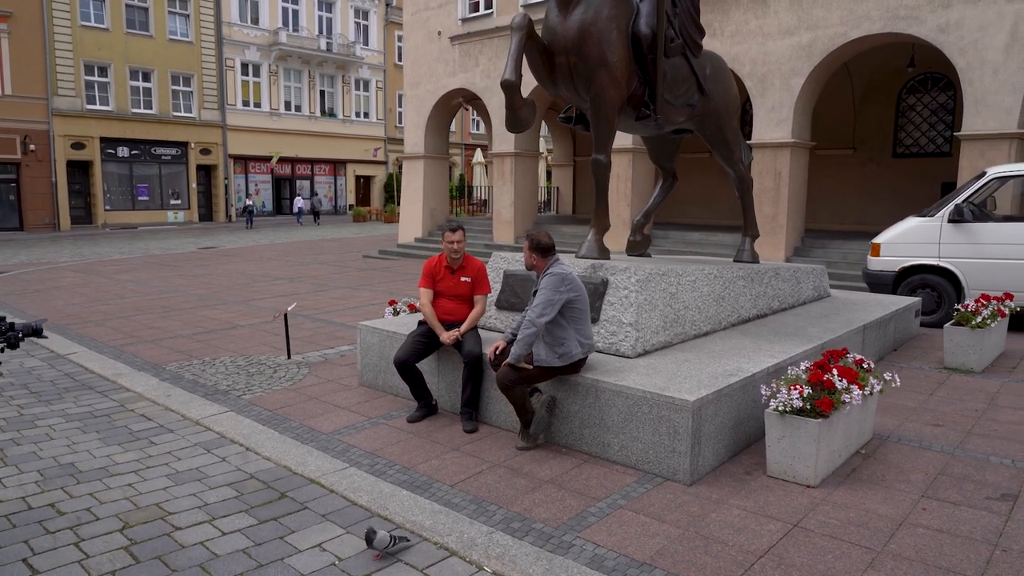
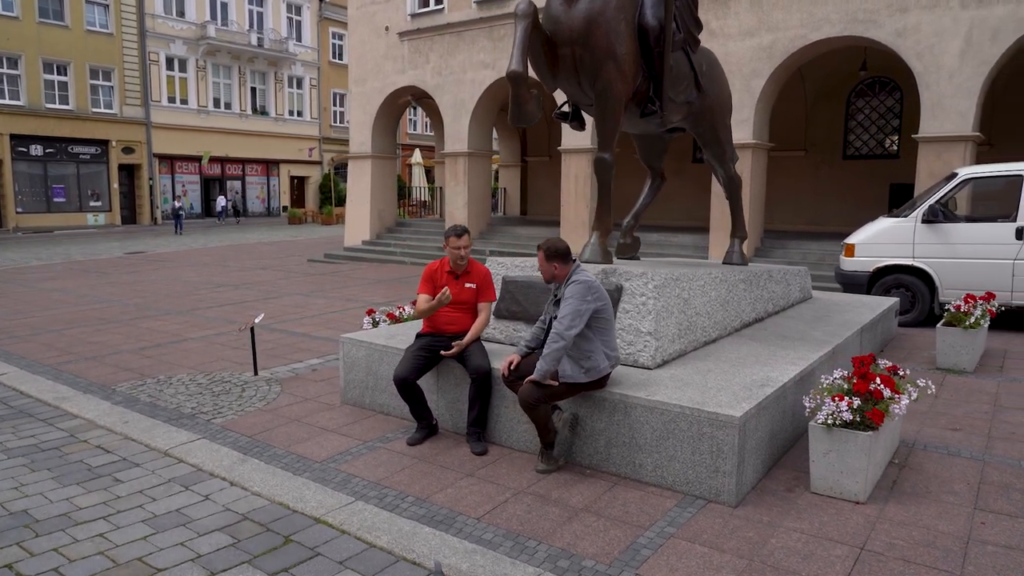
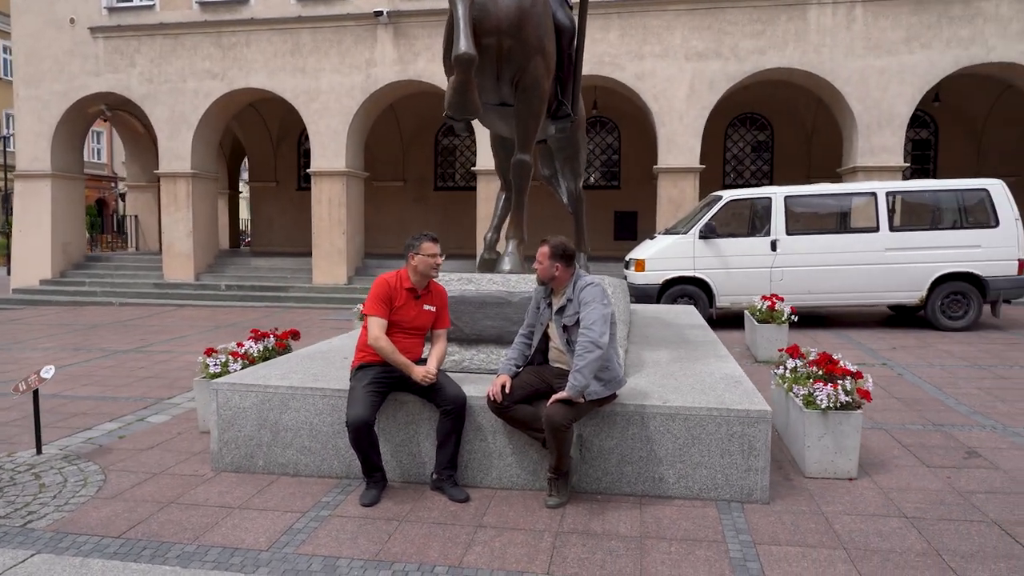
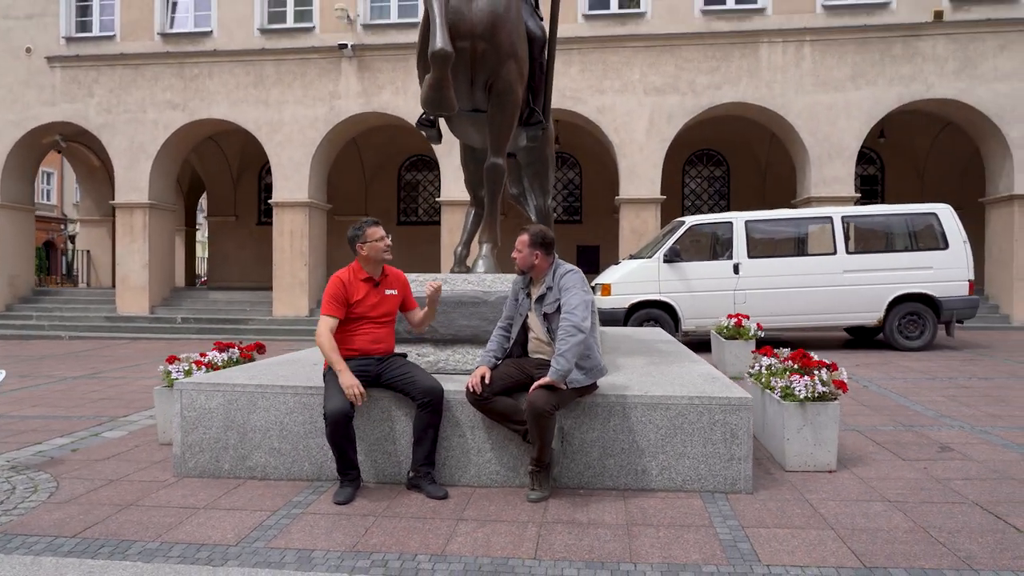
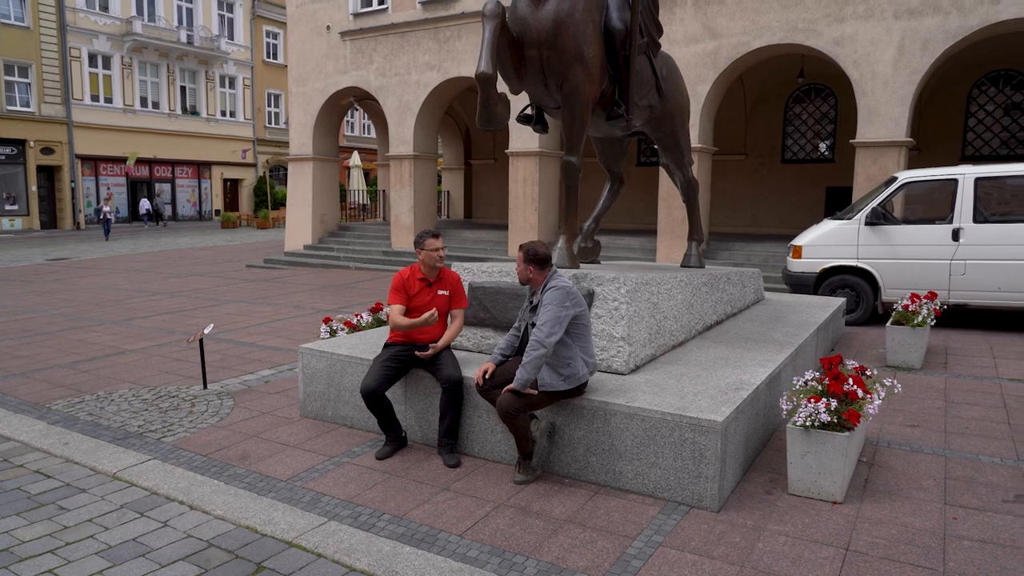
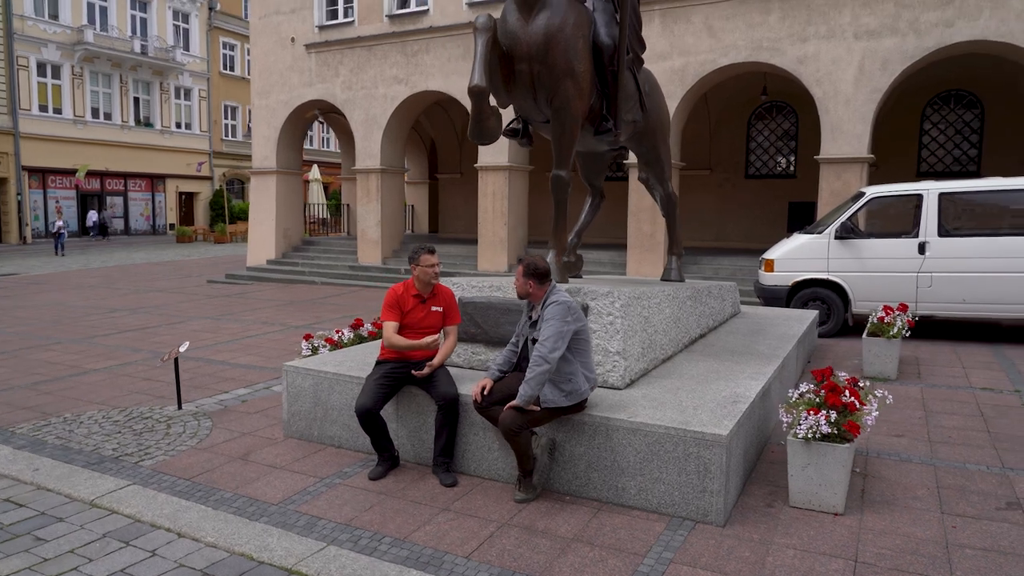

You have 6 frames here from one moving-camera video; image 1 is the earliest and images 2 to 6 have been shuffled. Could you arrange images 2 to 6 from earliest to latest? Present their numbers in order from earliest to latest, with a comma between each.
2, 5, 6, 3, 4
